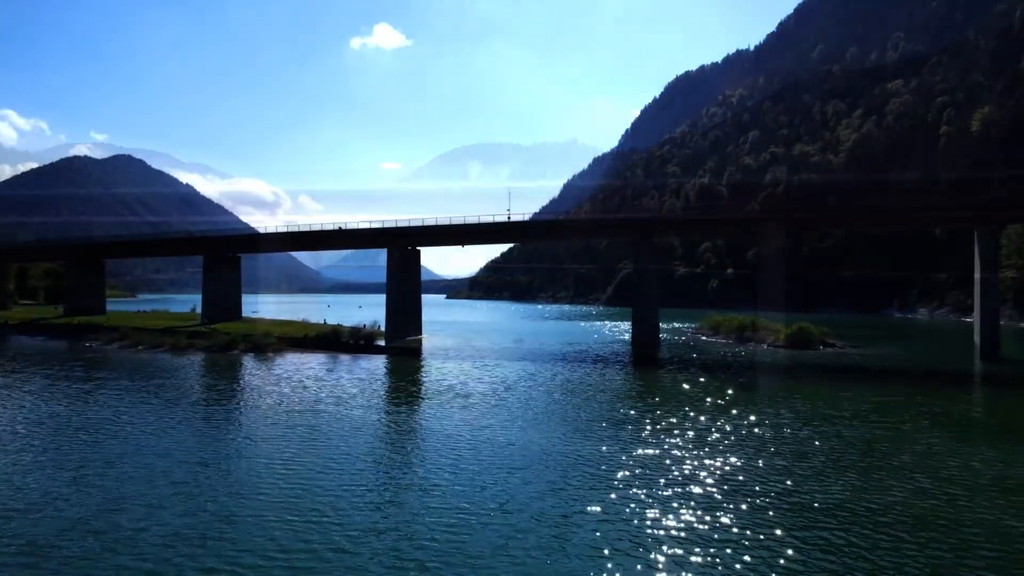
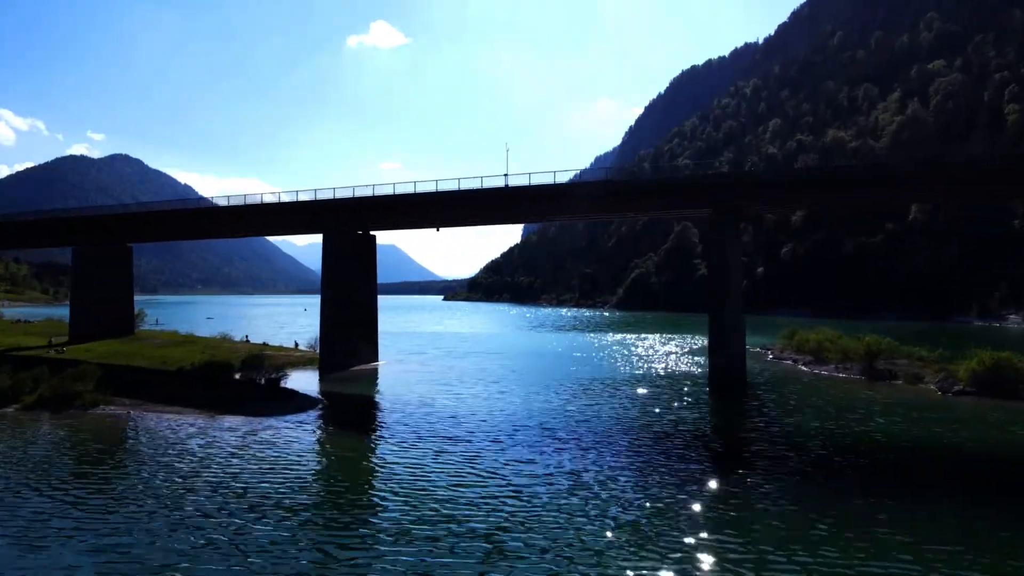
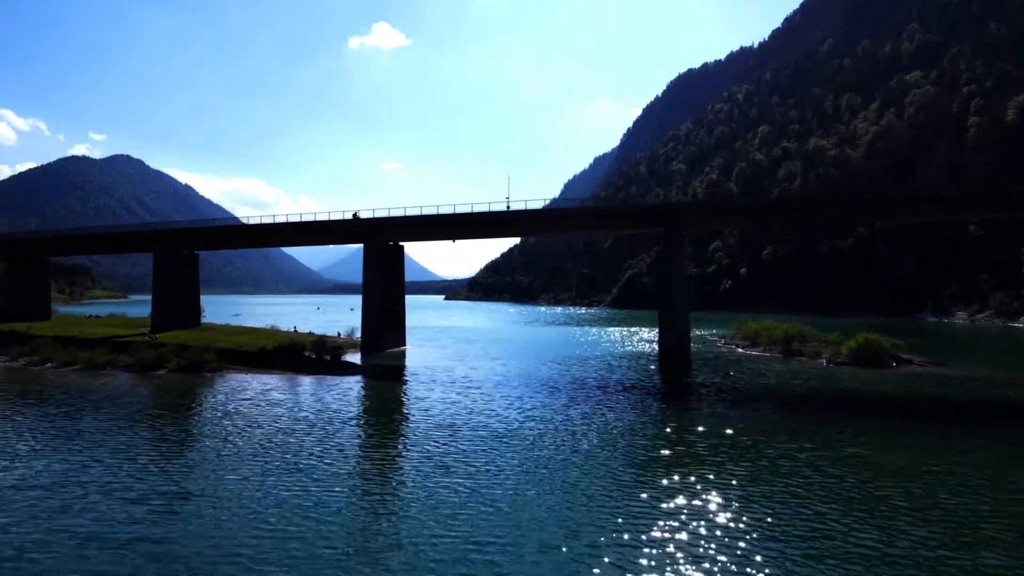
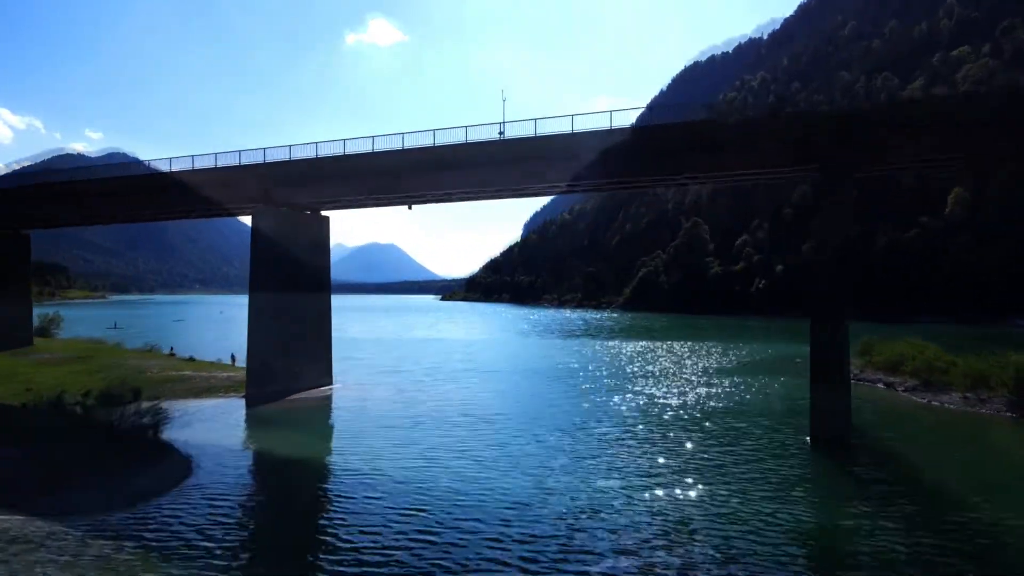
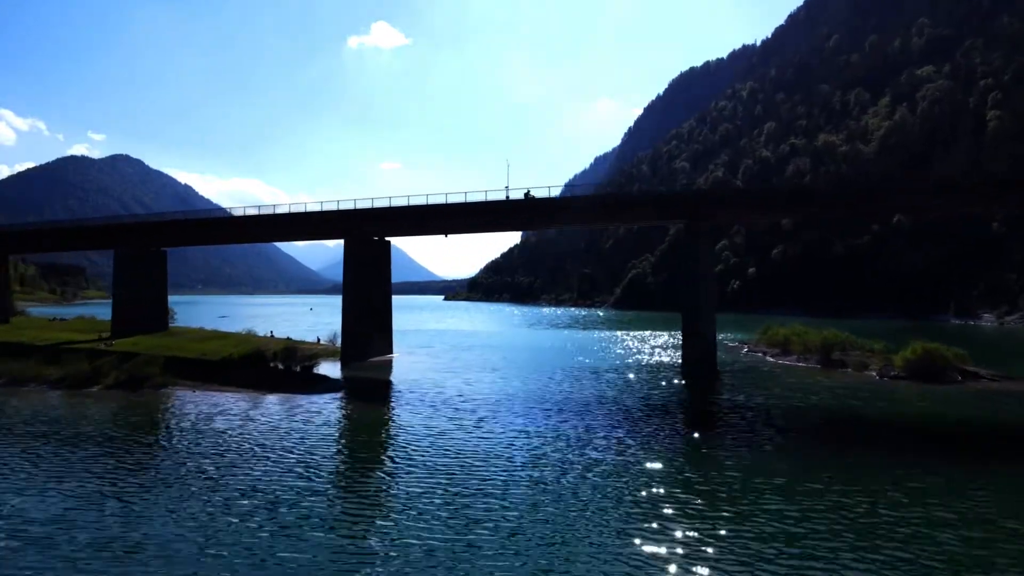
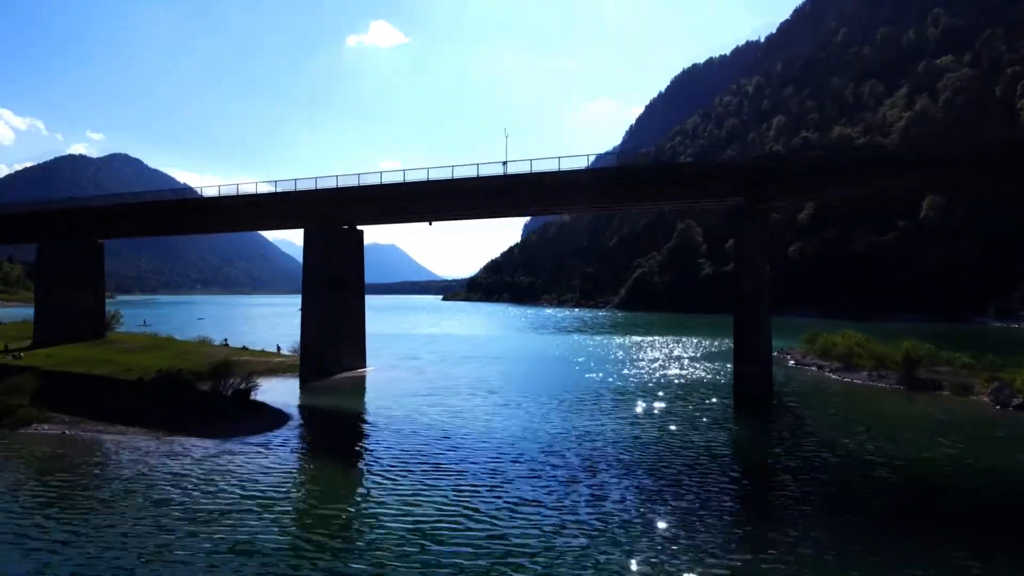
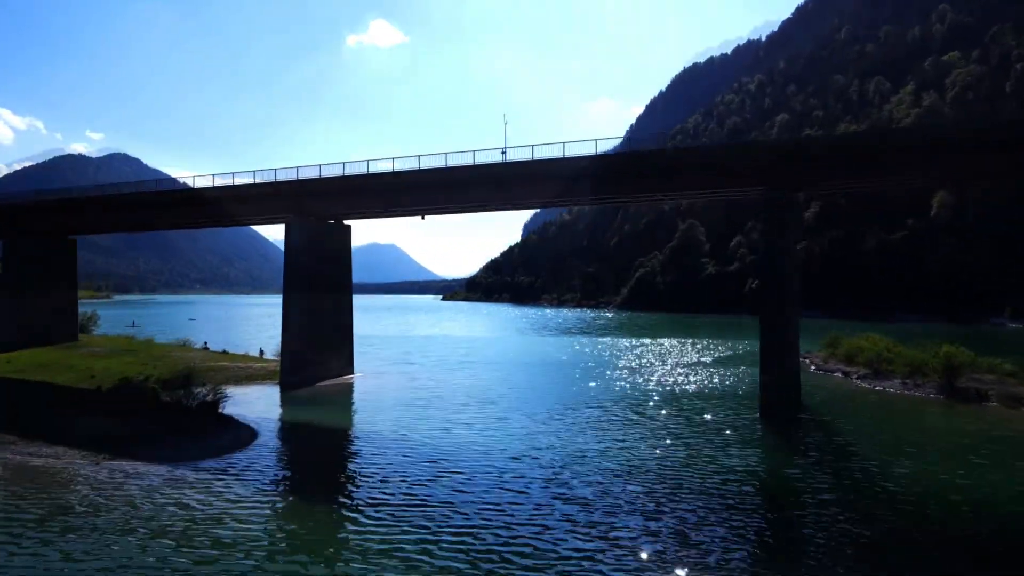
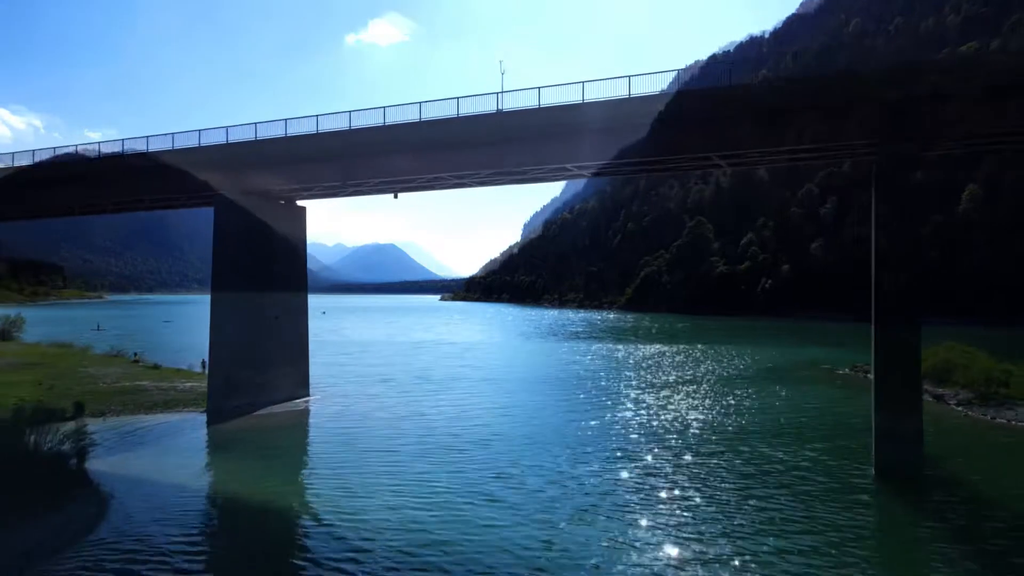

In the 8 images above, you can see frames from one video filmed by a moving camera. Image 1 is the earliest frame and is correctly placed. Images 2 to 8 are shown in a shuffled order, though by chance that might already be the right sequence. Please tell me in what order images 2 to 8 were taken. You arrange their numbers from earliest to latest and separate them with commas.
3, 5, 2, 6, 7, 4, 8
